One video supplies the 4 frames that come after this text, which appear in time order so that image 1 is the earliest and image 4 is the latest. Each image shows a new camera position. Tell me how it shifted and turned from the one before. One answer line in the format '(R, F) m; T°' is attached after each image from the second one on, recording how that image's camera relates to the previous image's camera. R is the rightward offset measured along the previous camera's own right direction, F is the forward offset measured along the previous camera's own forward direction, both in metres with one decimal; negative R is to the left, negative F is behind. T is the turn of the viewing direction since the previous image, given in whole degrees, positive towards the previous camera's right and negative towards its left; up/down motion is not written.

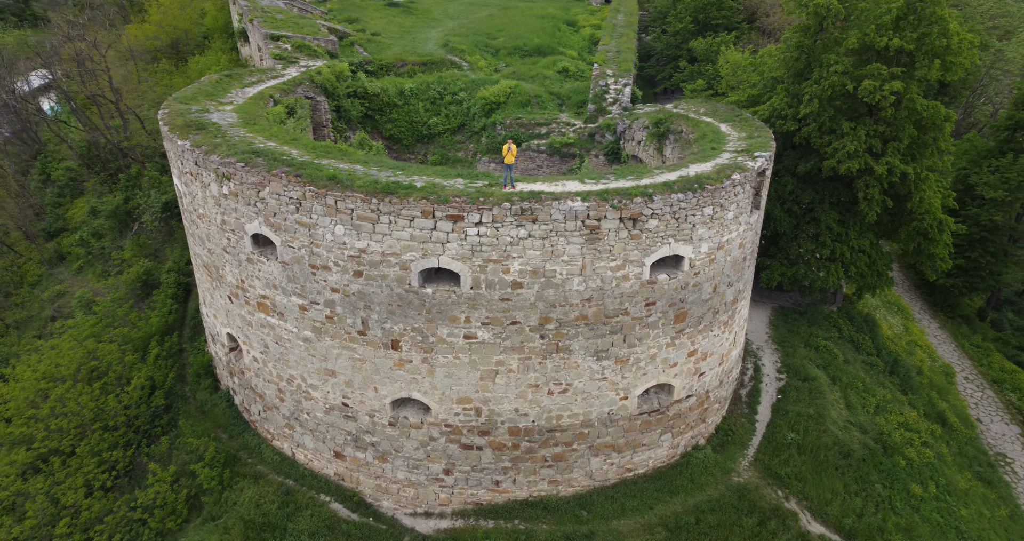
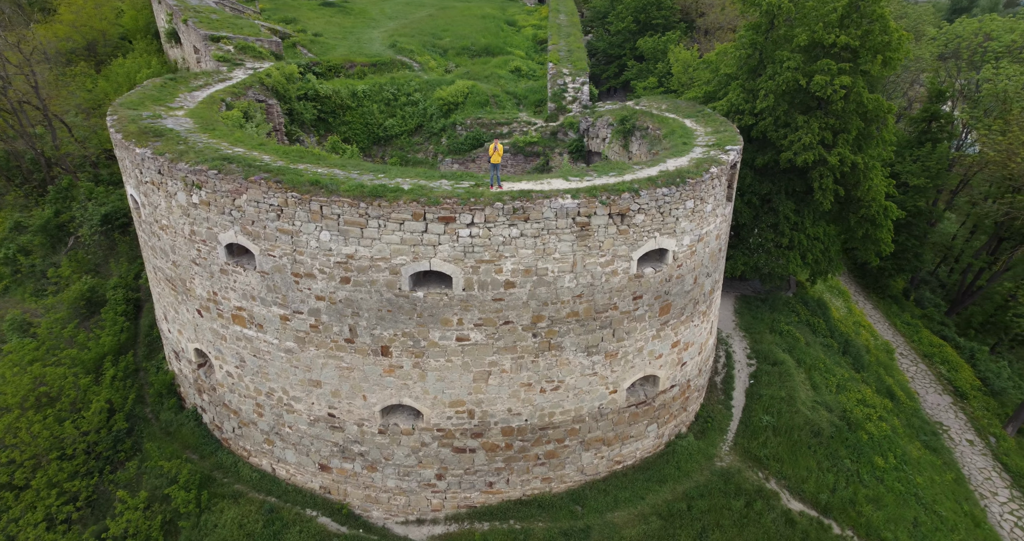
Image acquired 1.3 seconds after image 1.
(-0.6, 0.0) m; +5°
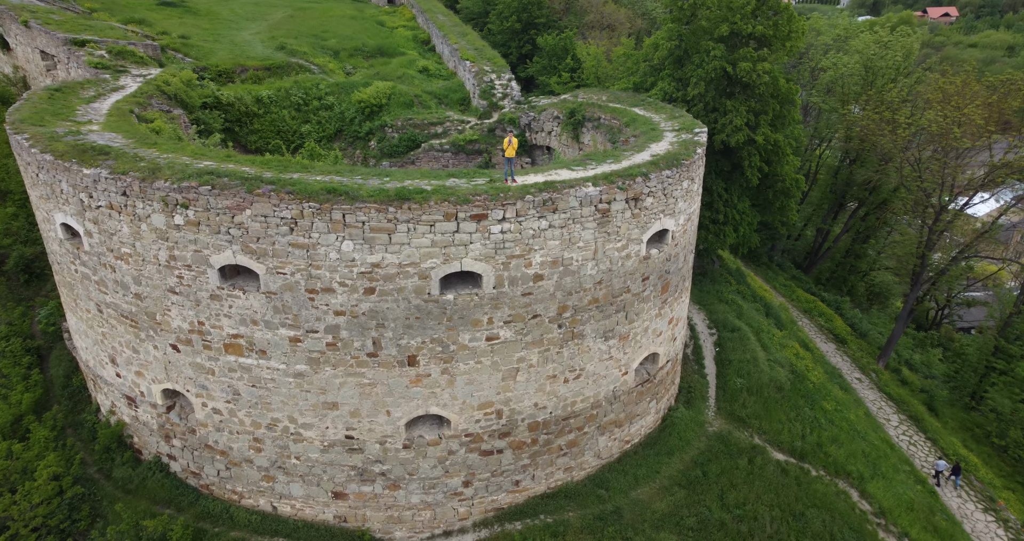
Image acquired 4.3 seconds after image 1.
(-1.8, +0.2) m; +12°
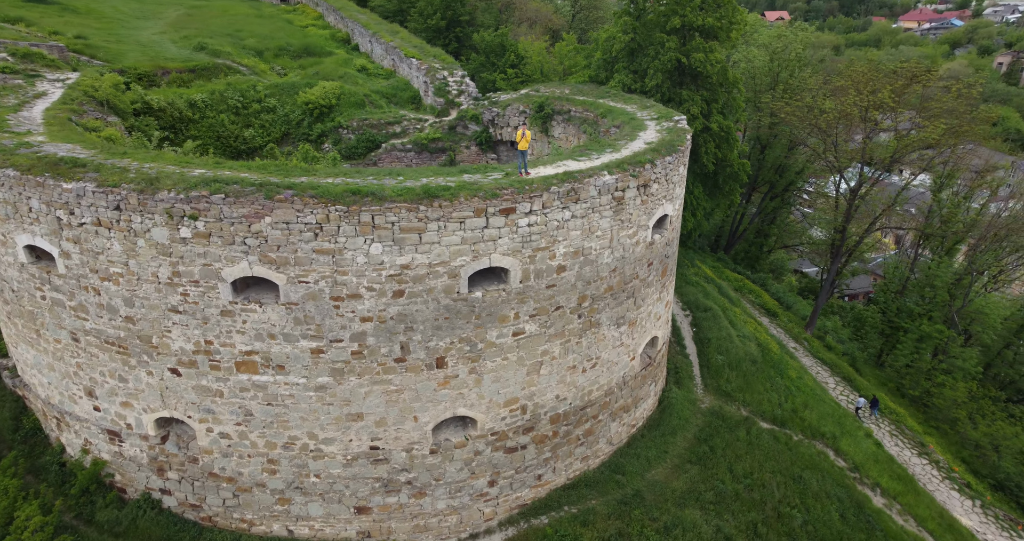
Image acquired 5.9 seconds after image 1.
(-1.2, +0.1) m; +8°
